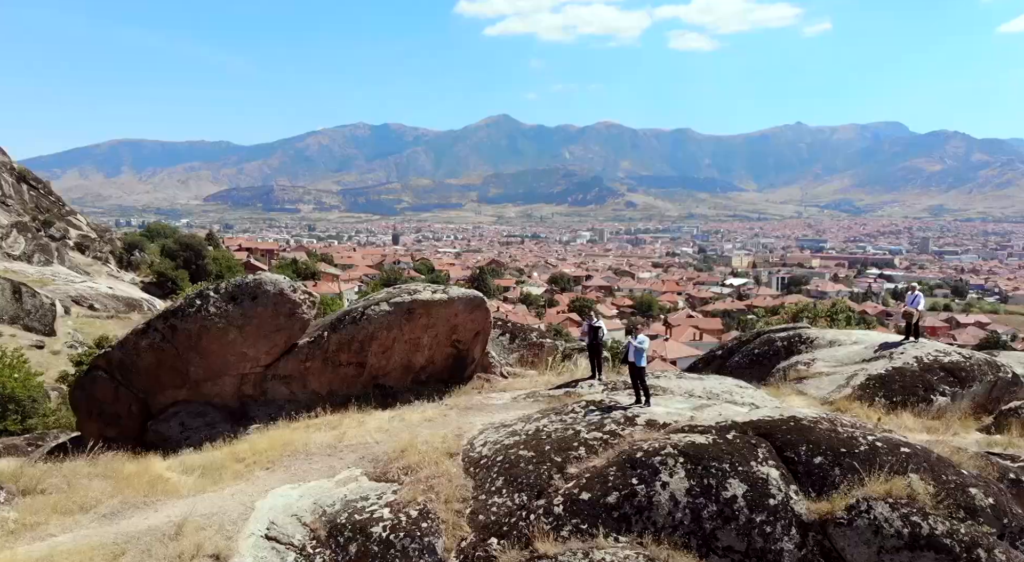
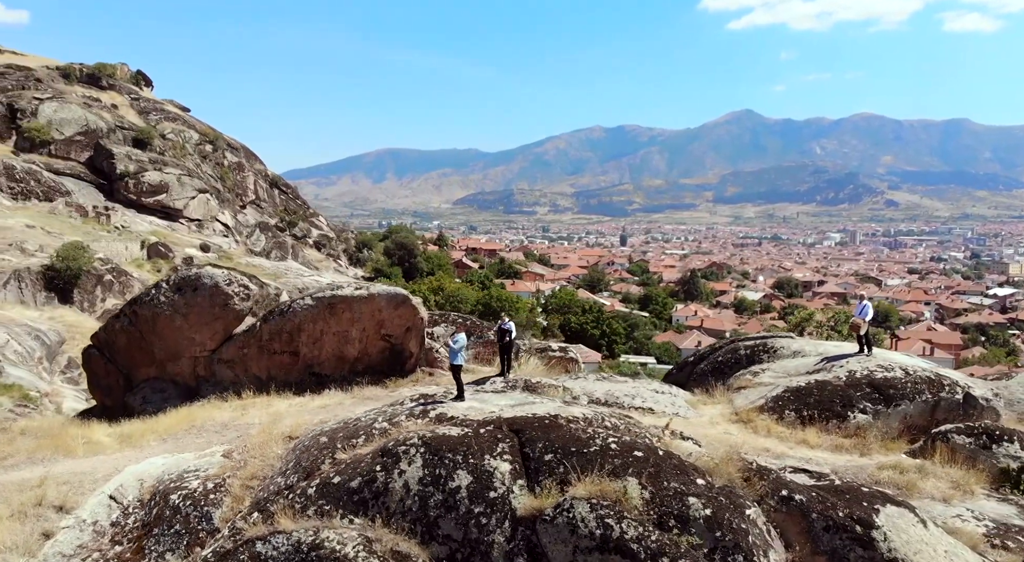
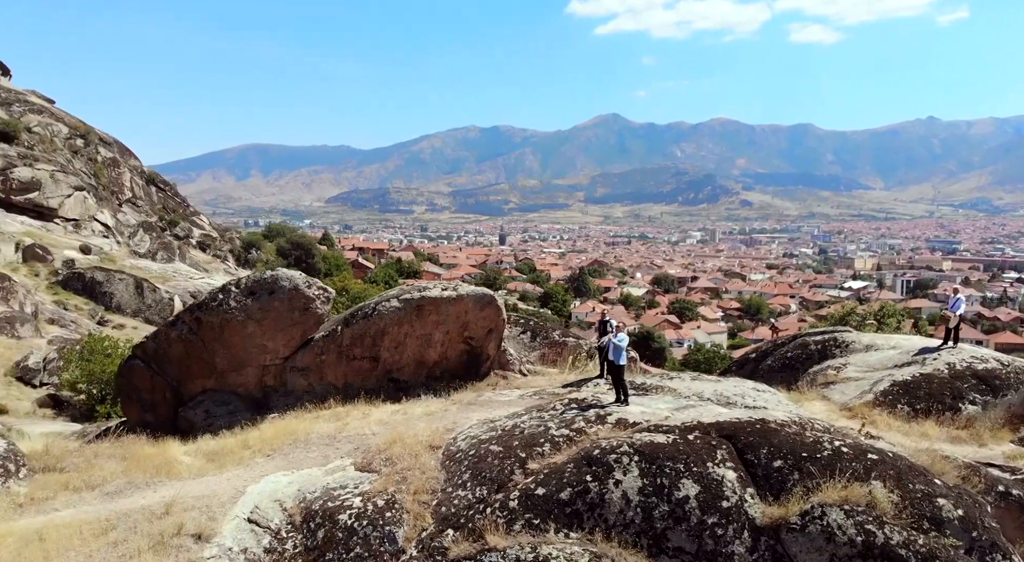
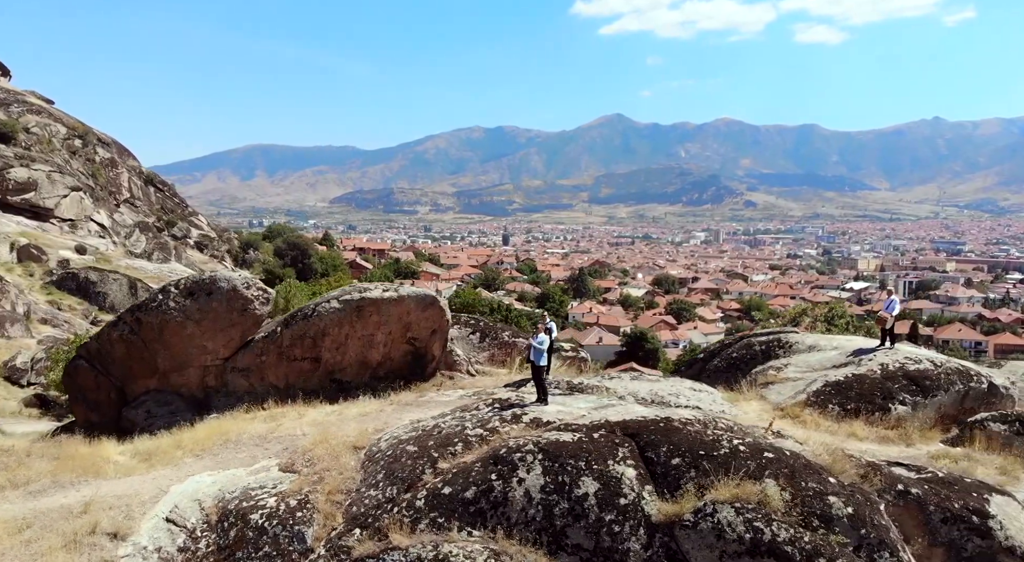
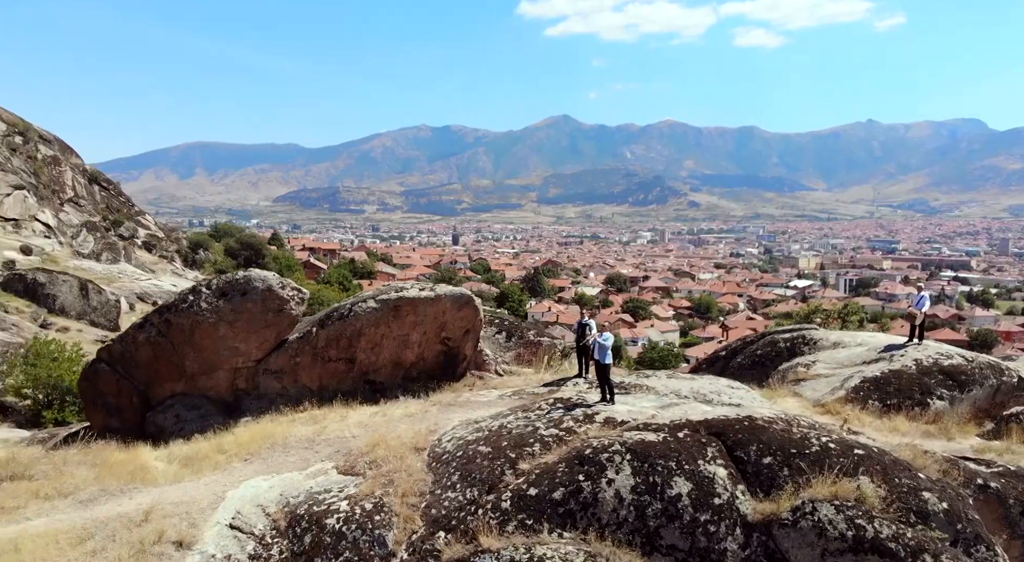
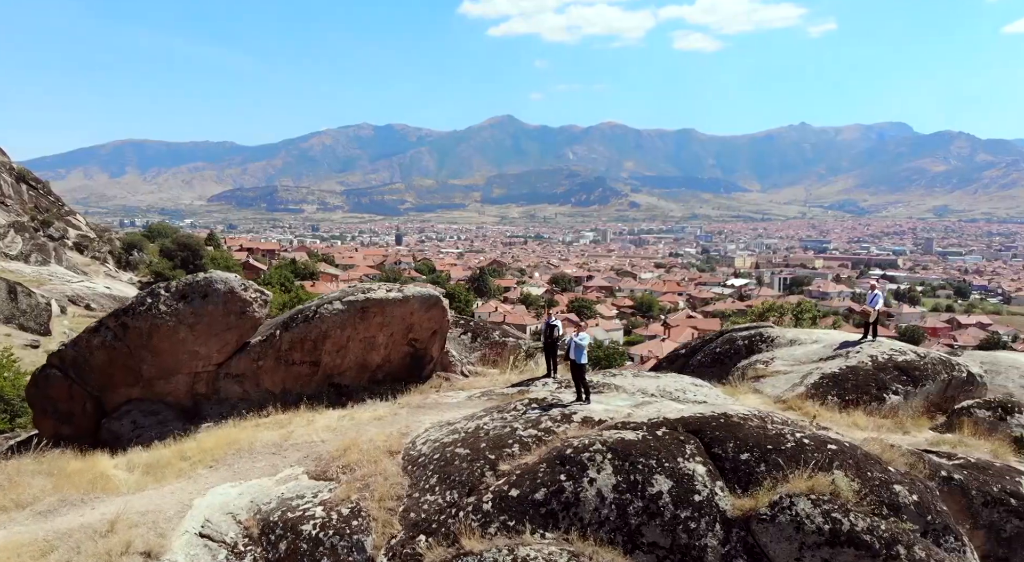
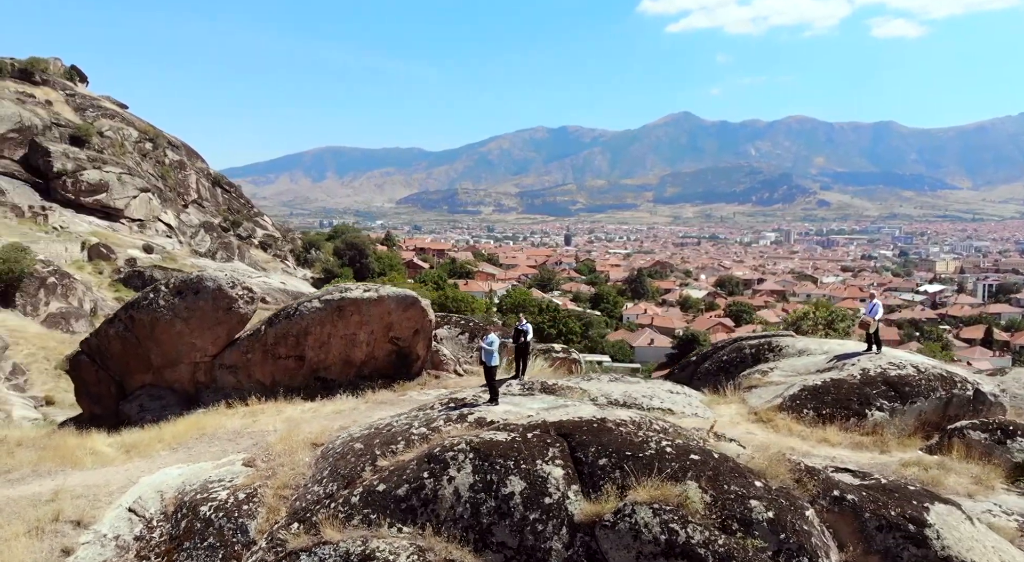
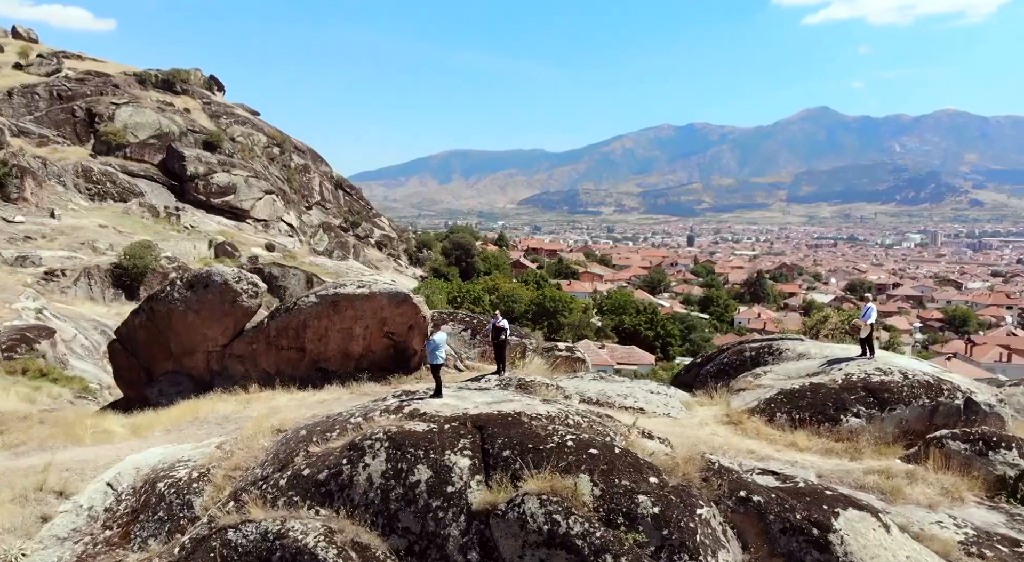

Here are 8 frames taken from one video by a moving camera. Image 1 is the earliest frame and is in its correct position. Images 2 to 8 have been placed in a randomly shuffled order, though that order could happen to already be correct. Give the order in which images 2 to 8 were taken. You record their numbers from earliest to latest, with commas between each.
6, 5, 3, 4, 7, 2, 8
